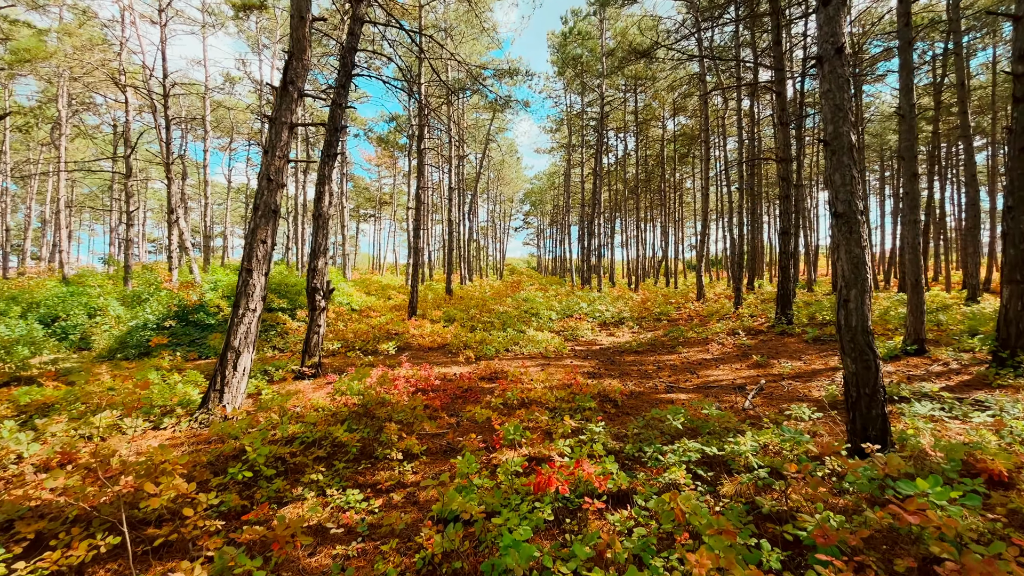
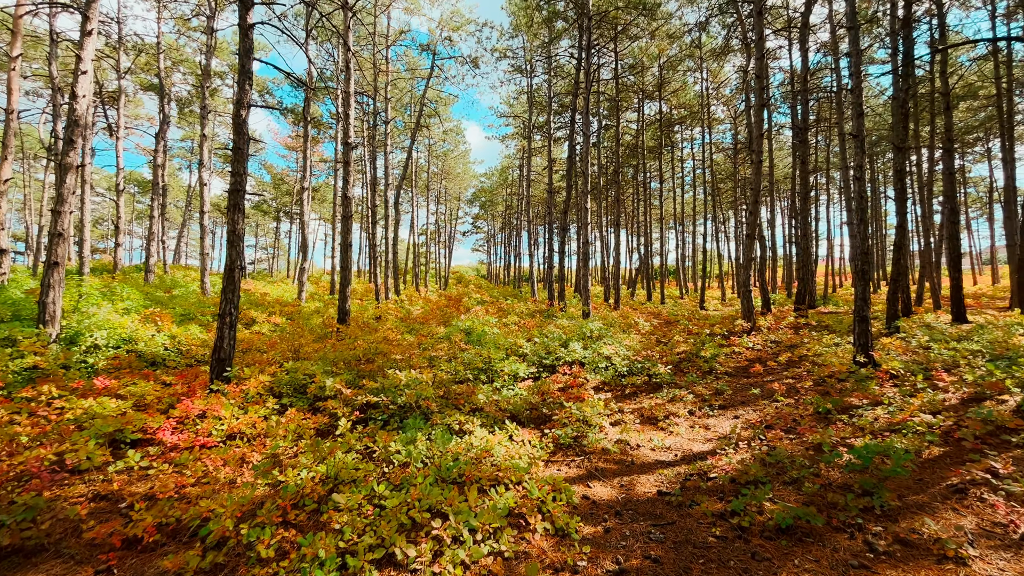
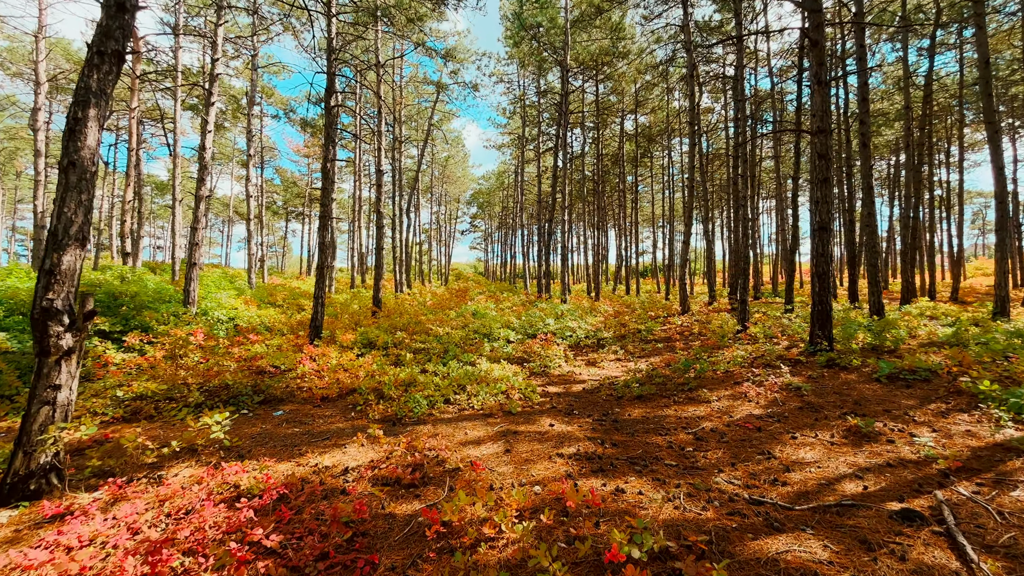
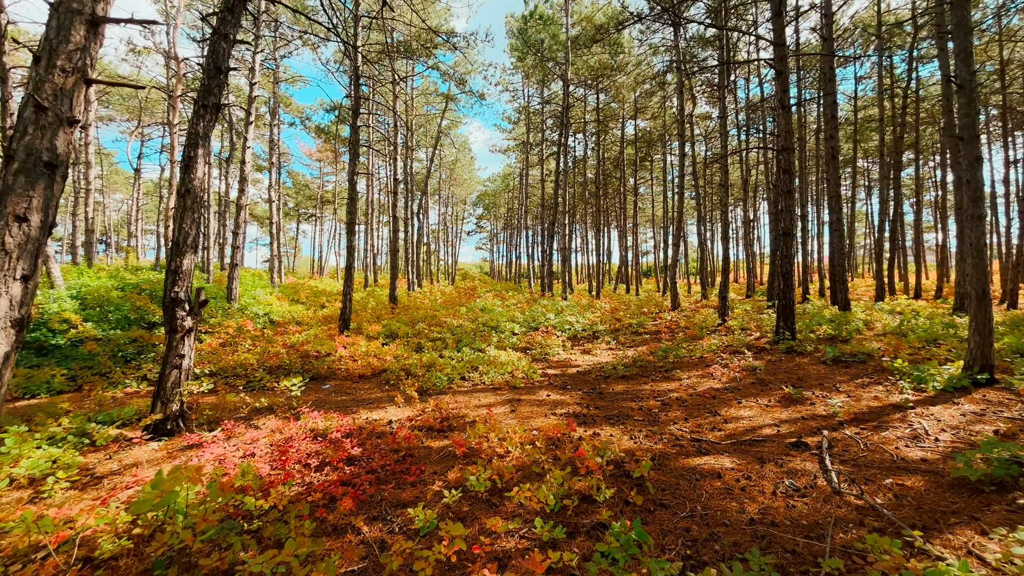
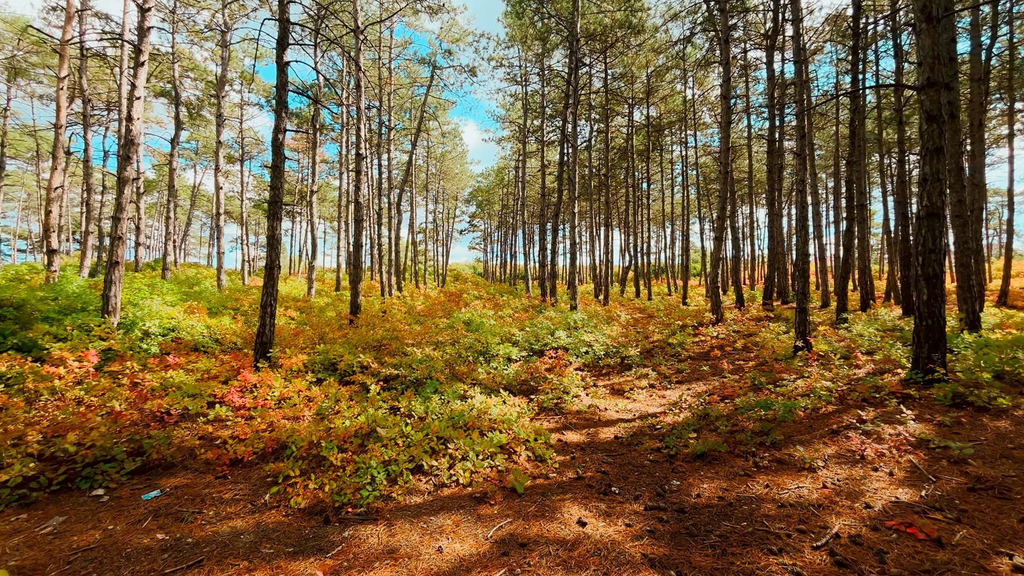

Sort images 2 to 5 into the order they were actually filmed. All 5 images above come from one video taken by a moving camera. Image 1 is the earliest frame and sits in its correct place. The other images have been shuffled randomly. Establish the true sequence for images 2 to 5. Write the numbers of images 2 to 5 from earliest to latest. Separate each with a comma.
4, 3, 5, 2
